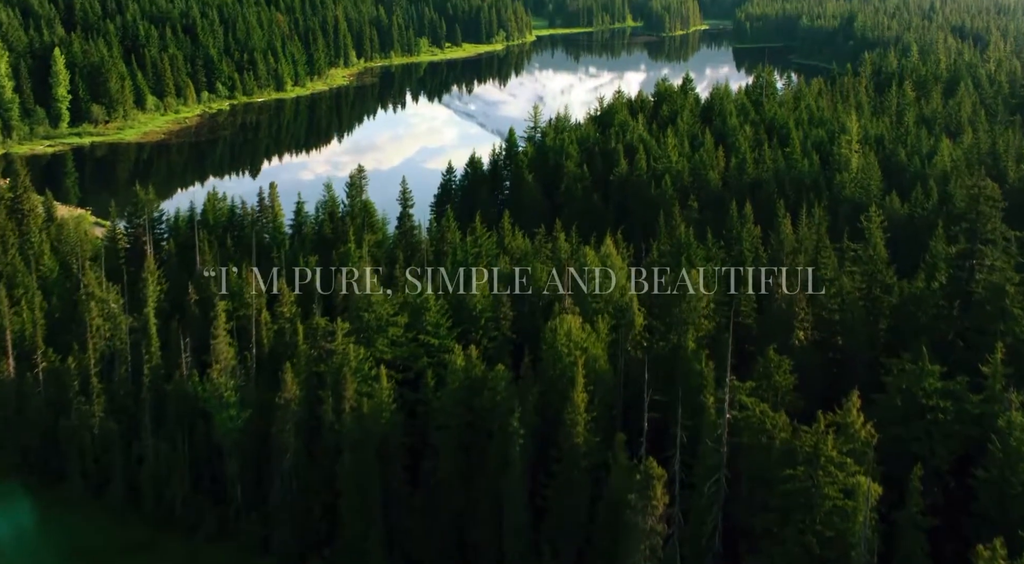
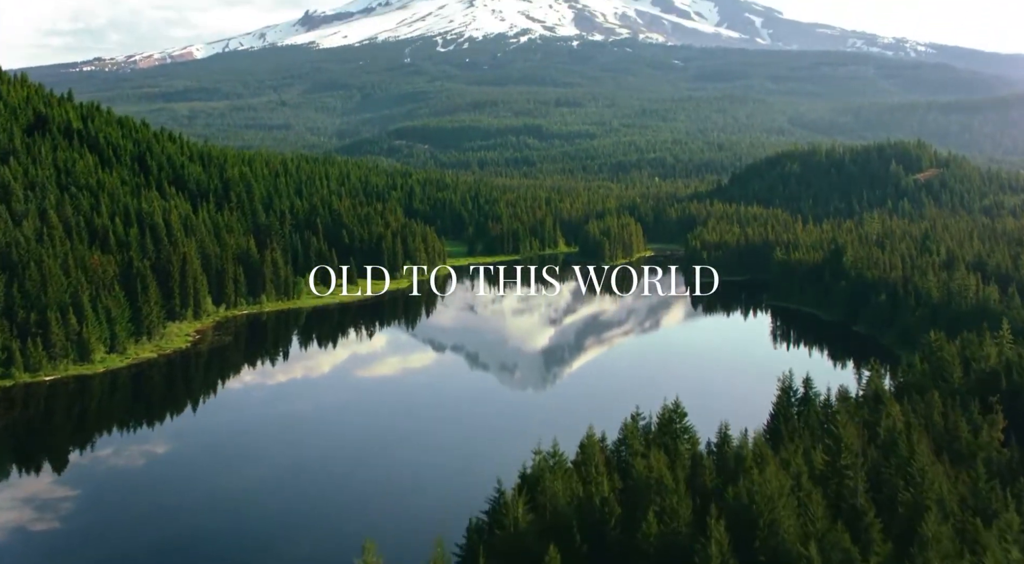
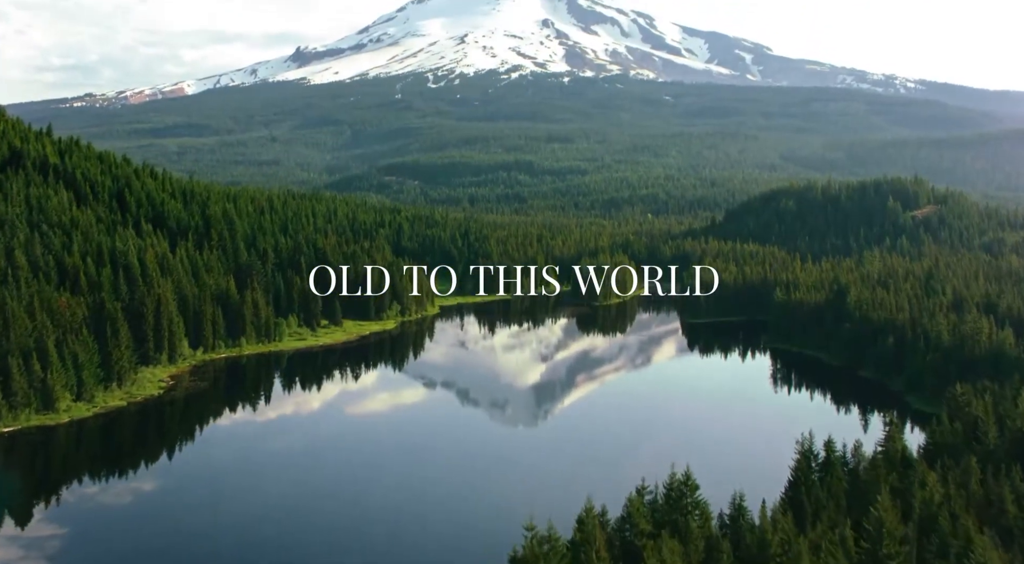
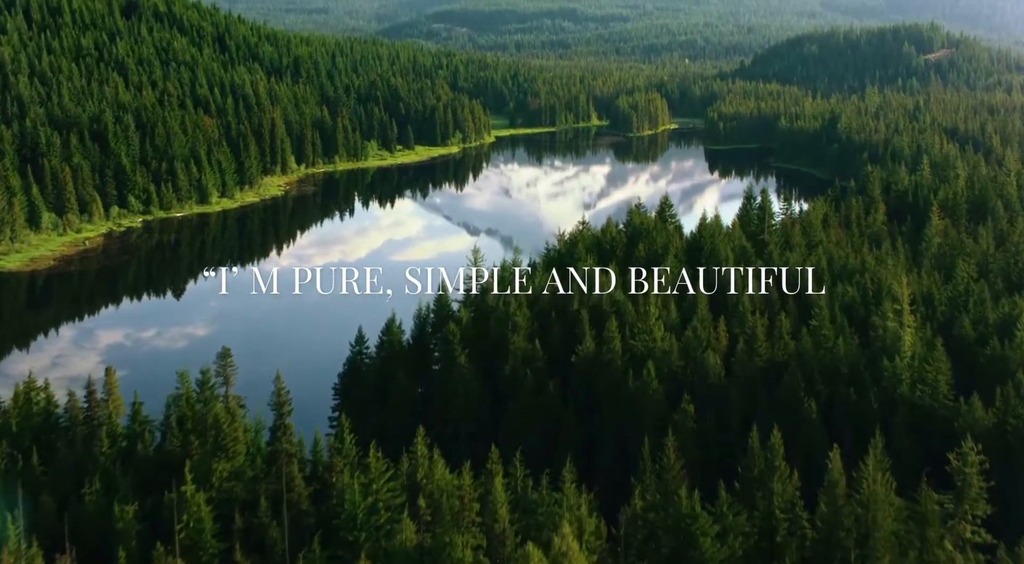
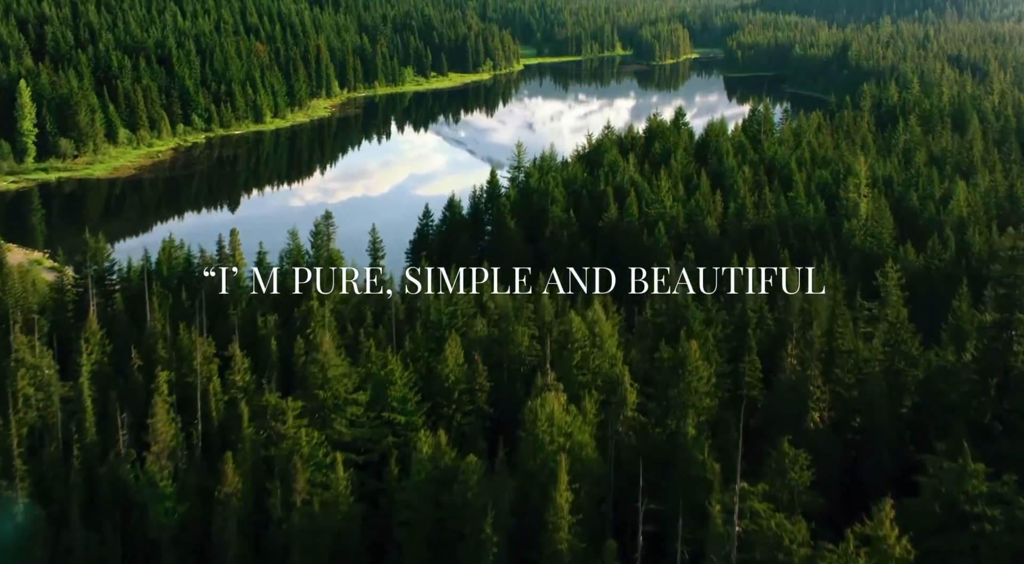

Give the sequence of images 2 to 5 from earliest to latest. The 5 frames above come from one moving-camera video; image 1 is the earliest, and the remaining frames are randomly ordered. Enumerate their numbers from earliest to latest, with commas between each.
5, 4, 2, 3
